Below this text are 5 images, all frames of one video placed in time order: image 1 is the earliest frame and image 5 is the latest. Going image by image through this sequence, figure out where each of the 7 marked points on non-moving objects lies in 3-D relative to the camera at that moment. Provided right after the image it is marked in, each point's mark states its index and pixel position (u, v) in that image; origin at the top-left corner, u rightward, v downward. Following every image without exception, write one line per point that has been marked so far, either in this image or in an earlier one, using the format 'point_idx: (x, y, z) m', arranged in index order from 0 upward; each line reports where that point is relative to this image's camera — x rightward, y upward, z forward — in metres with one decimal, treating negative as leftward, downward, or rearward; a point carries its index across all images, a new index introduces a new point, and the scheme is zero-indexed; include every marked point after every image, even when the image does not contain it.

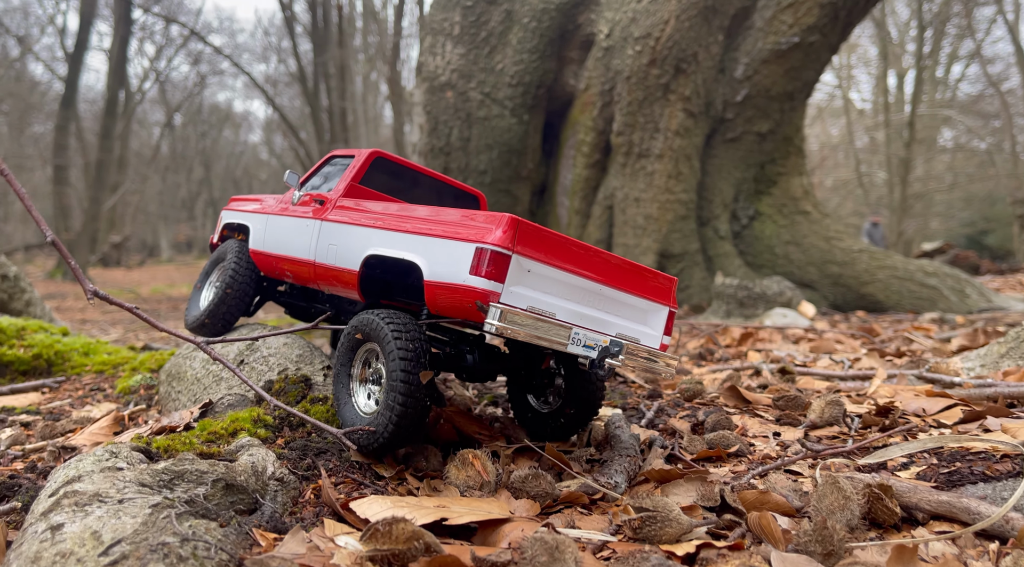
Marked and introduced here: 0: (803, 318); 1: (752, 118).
0: (+2.4, -0.3, +6.6) m
1: (+3.3, +2.3, +10.8) m
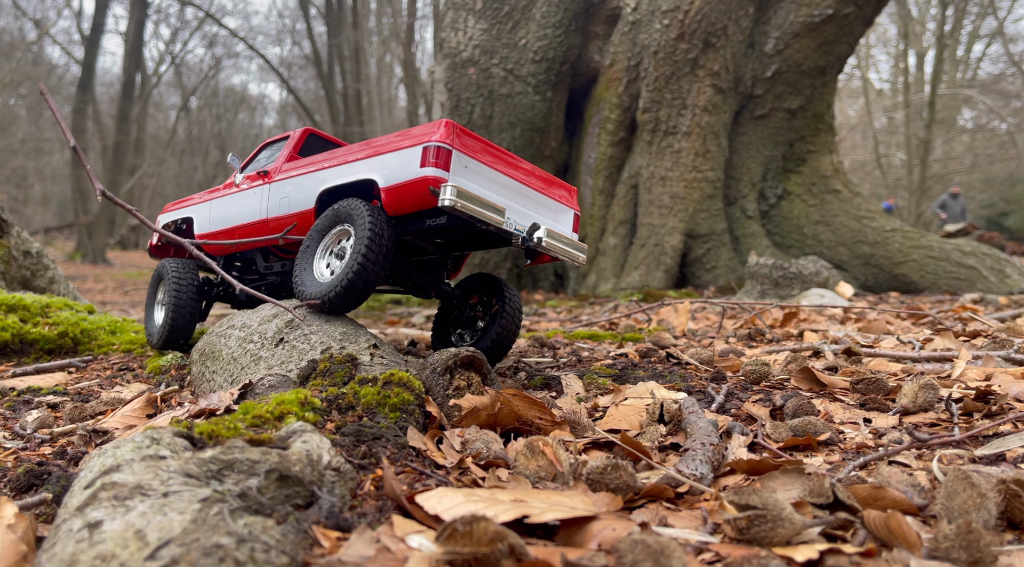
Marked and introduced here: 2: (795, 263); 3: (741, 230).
0: (+2.7, -0.1, +6.4) m
1: (+3.6, +2.5, +10.5) m
2: (+2.4, +0.2, +6.8) m
3: (+3.1, +0.7, +10.7) m
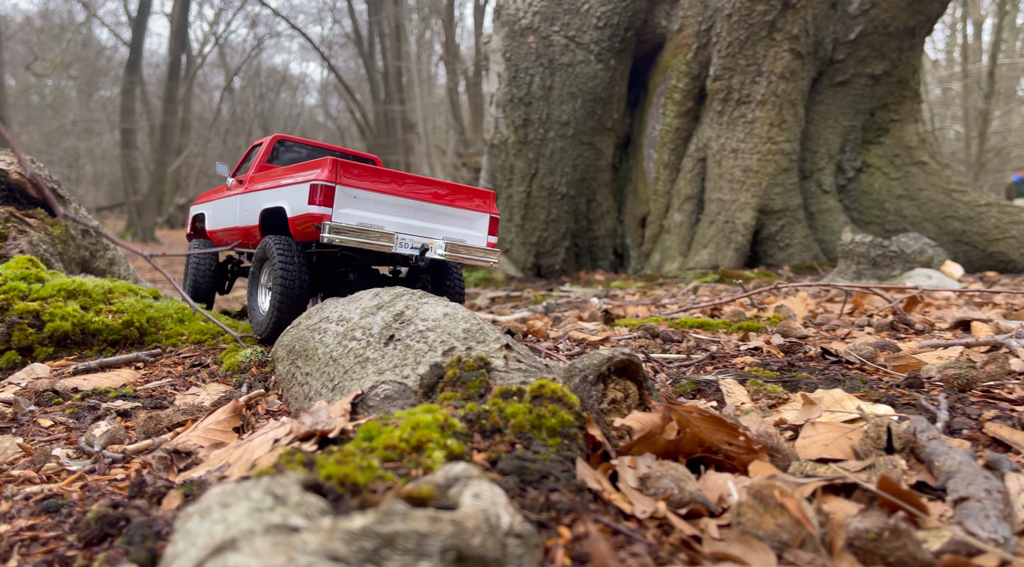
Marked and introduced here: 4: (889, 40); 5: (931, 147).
0: (+3.2, 0.0, +5.8) m
1: (+4.4, +2.8, +9.9) m
2: (+3.0, +0.3, +6.3) m
3: (+3.9, +1.0, +10.1) m
4: (+4.6, +3.0, +9.7) m
5: (+5.4, +1.8, +10.2) m
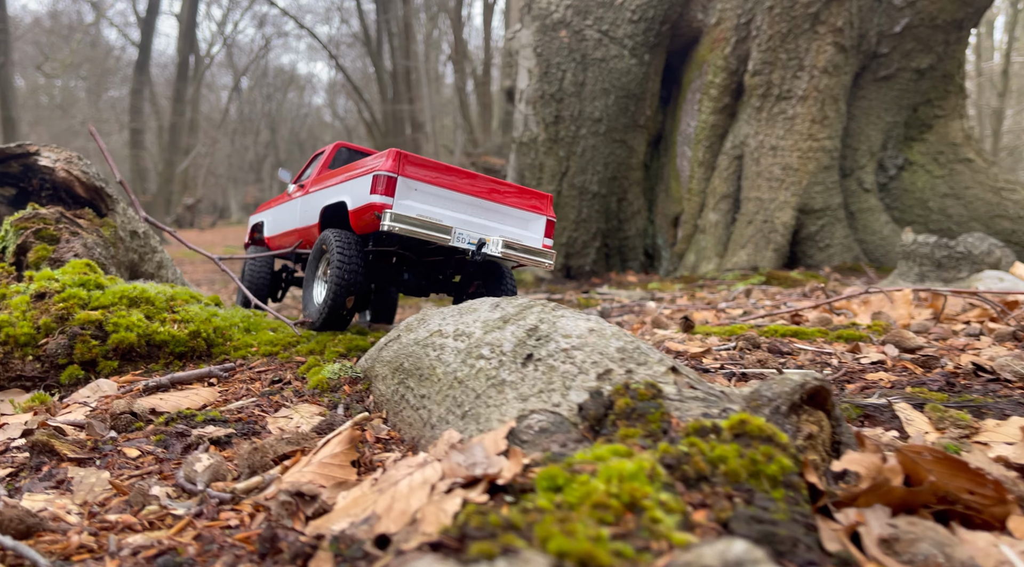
0: (+3.6, 0.0, +5.5) m
1: (+4.8, +2.8, +9.6) m
2: (+3.4, +0.3, +6.0) m
3: (+4.3, +1.0, +9.8) m
4: (+5.0, +3.0, +9.4) m
5: (+5.8, +1.7, +9.9) m
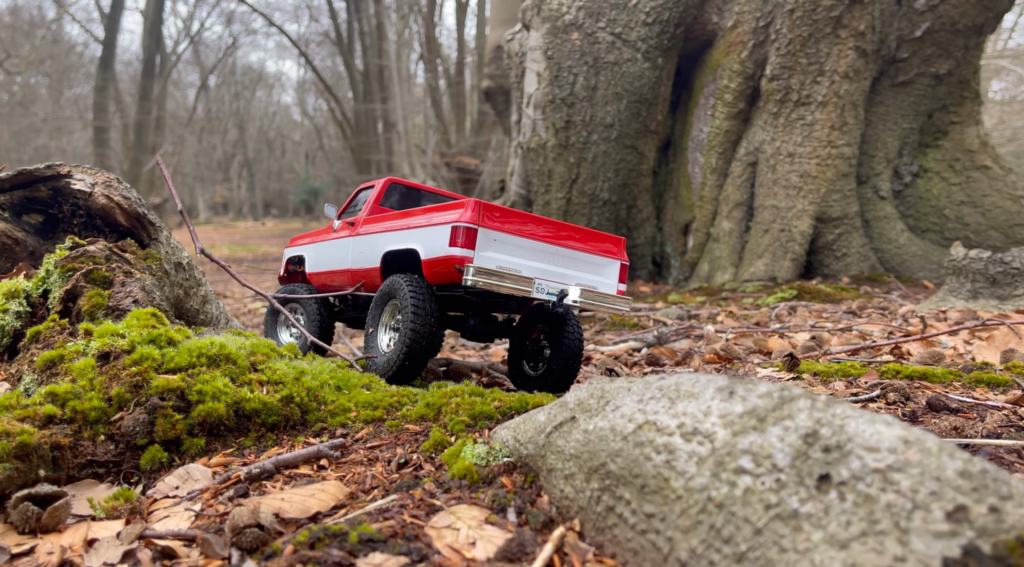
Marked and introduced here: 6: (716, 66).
0: (+3.8, -0.1, +5.3) m
1: (+4.9, +2.7, +9.4) m
2: (+3.7, +0.2, +5.7) m
3: (+4.4, +0.9, +9.6) m
4: (+5.1, +2.8, +9.2) m
5: (+5.9, +1.6, +9.7) m
6: (+2.6, +2.8, +10.0) m
